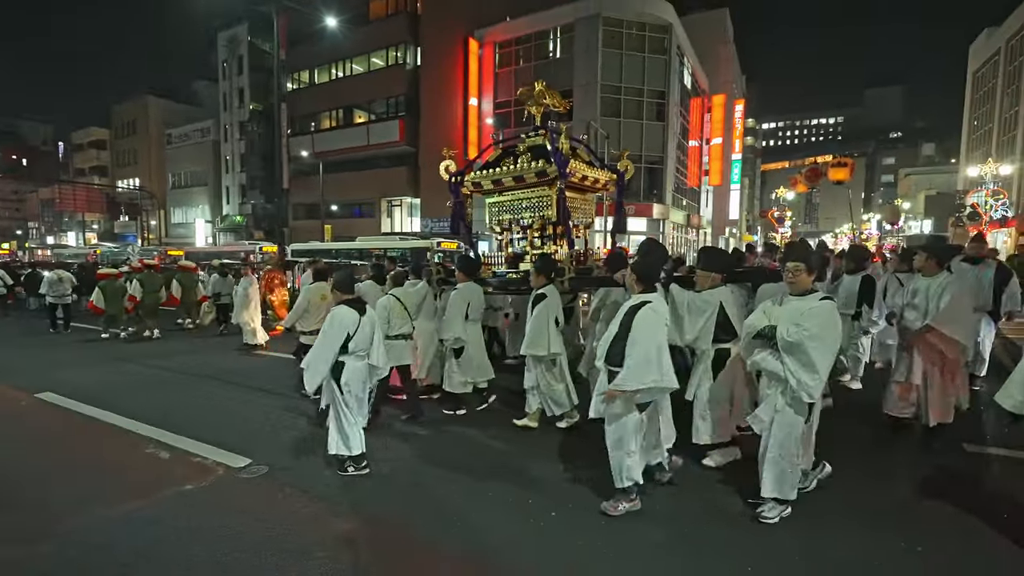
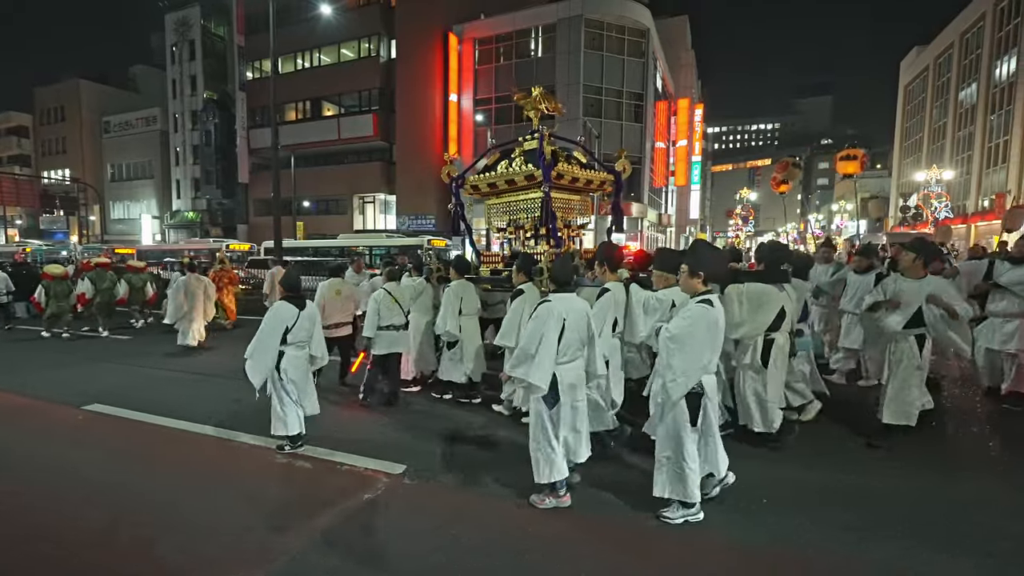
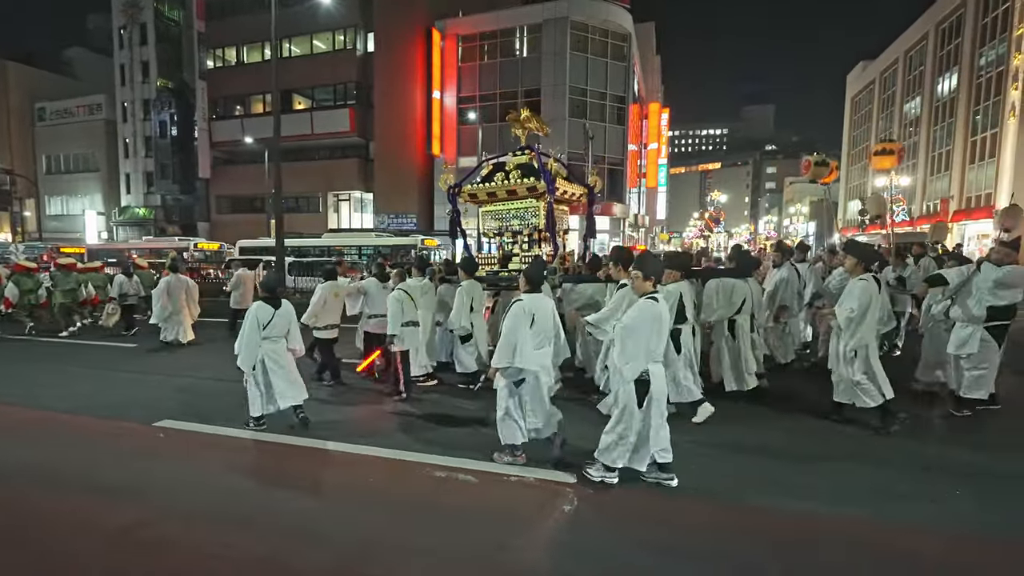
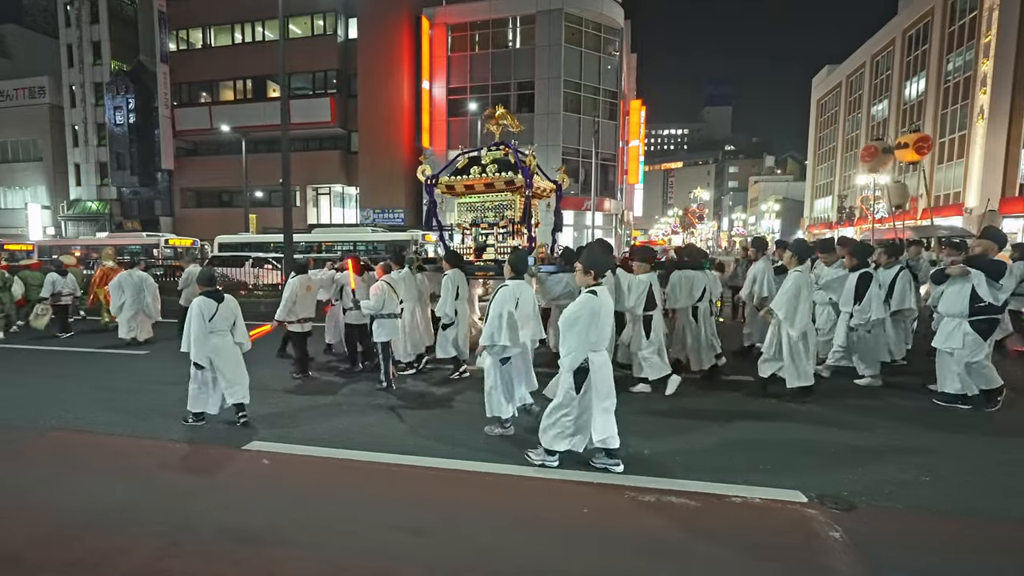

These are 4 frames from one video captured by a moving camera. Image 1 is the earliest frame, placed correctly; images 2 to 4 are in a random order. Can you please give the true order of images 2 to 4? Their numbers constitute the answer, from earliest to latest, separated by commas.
2, 3, 4
